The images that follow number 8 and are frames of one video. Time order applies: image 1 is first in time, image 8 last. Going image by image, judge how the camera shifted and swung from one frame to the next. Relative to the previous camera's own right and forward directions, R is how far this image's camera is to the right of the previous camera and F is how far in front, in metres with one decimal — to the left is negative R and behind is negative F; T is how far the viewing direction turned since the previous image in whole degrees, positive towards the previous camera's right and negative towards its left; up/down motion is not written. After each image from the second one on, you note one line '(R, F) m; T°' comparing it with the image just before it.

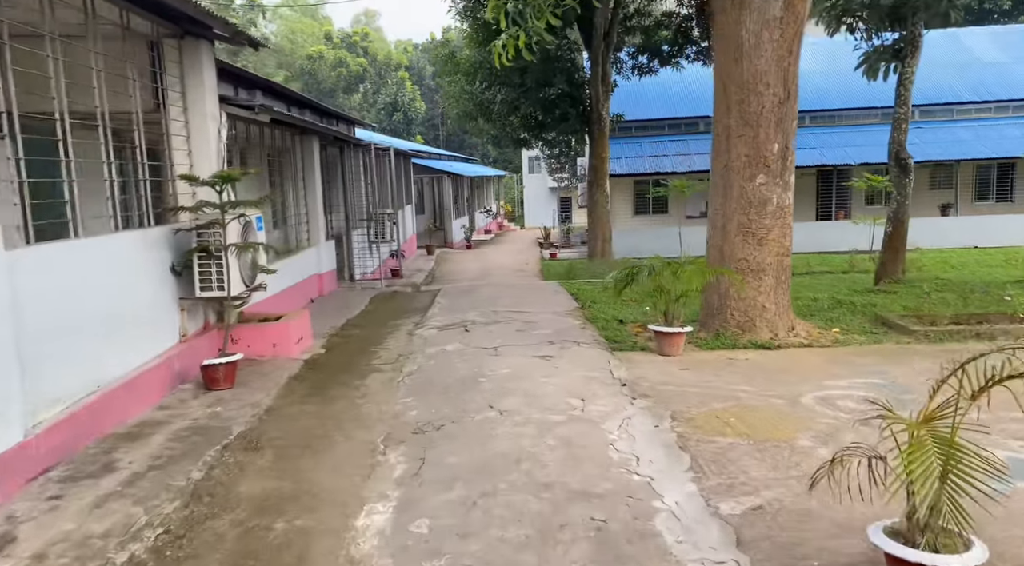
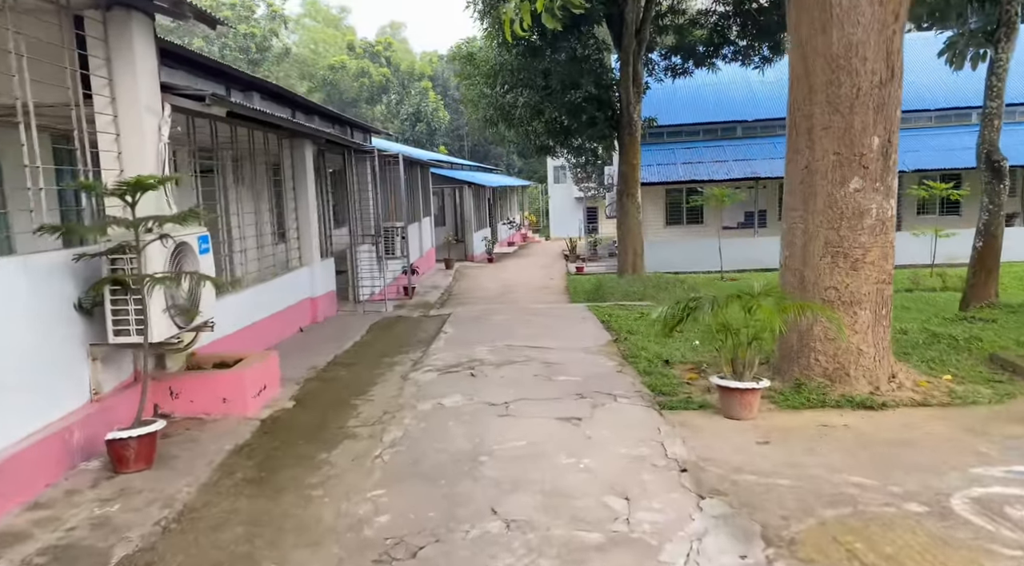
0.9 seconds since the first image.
(+0.1, +1.5) m; -2°
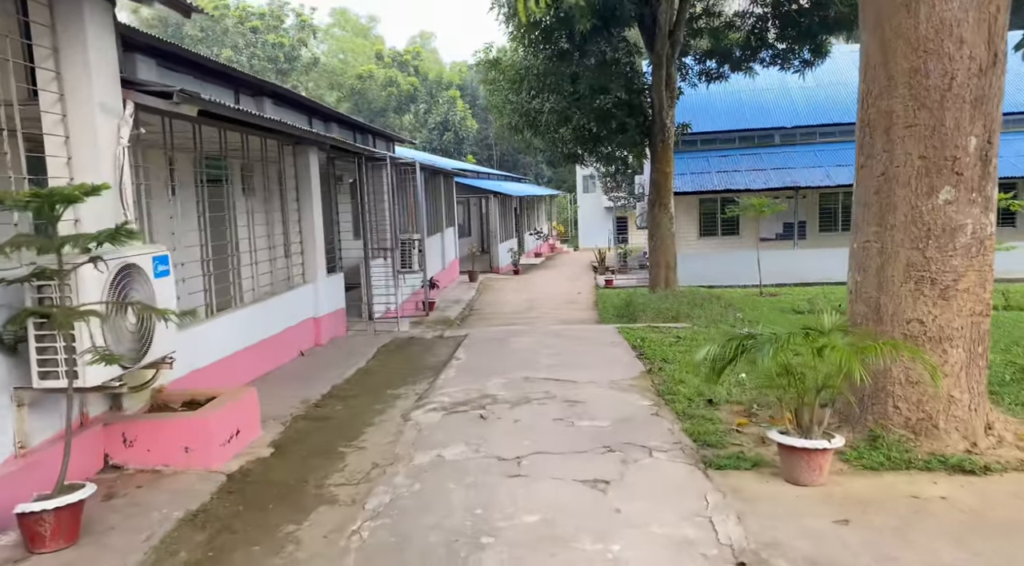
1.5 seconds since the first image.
(+0.1, +0.9) m; -2°
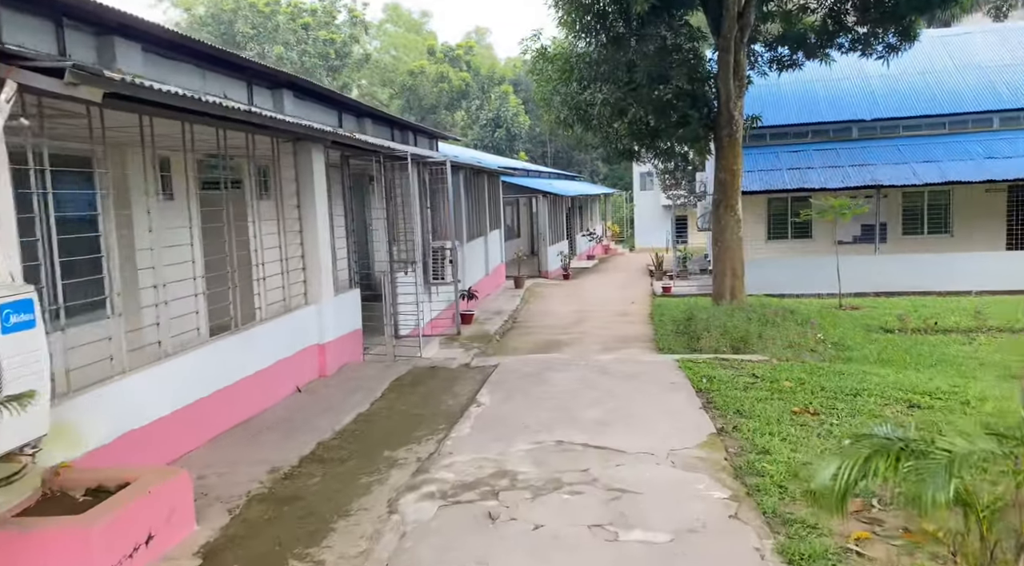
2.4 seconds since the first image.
(+0.2, +1.4) m; -4°
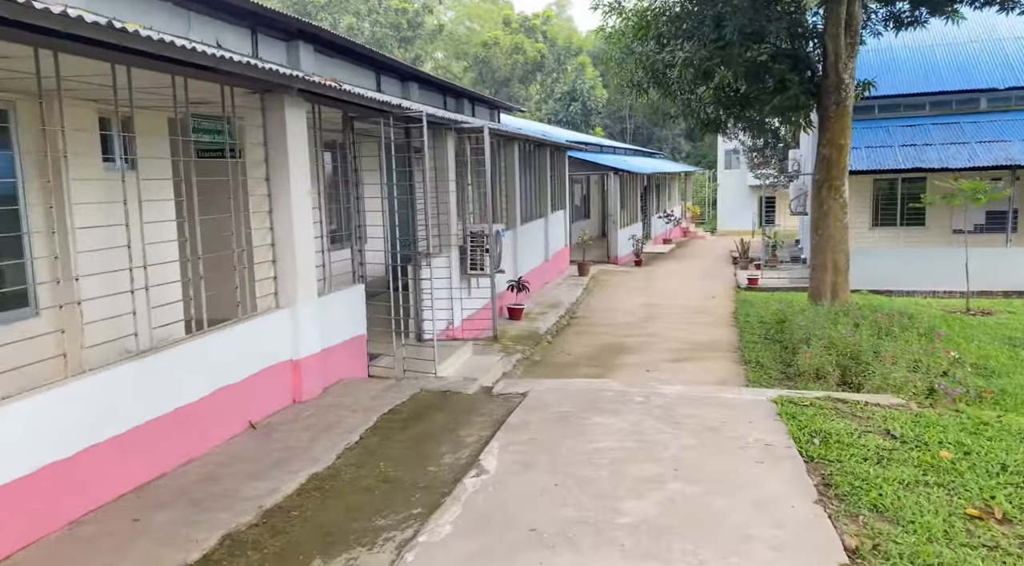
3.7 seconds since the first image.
(+0.3, +2.0) m; -6°
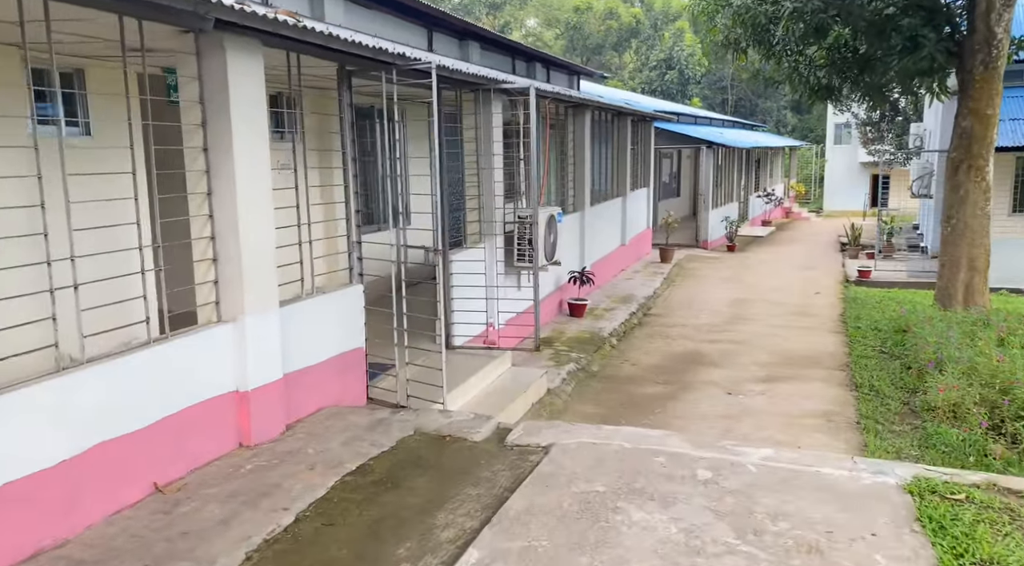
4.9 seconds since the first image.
(+0.4, +1.6) m; -7°
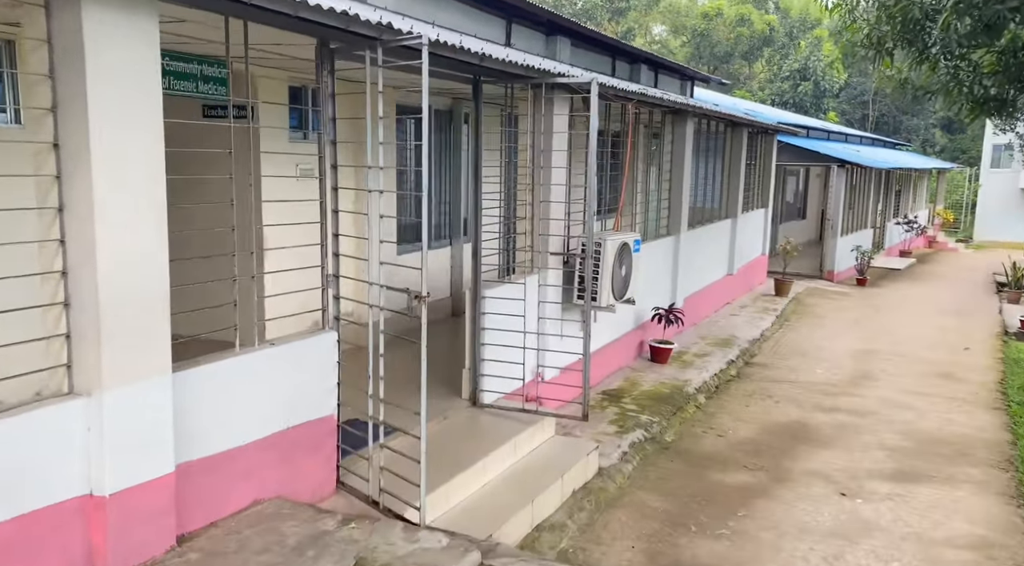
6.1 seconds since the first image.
(+0.5, +1.6) m; -9°
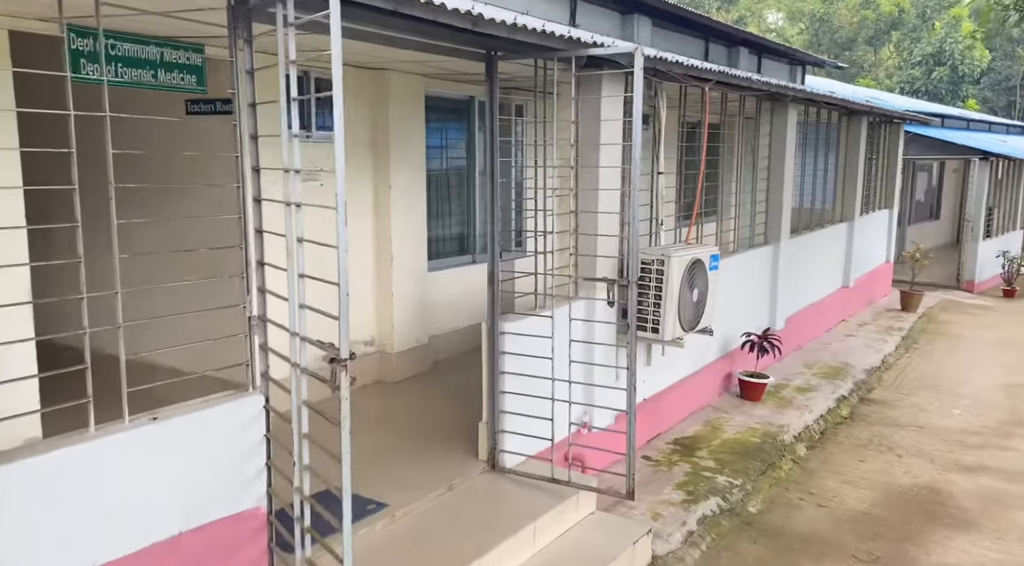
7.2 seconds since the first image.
(+0.5, +1.3) m; -8°
